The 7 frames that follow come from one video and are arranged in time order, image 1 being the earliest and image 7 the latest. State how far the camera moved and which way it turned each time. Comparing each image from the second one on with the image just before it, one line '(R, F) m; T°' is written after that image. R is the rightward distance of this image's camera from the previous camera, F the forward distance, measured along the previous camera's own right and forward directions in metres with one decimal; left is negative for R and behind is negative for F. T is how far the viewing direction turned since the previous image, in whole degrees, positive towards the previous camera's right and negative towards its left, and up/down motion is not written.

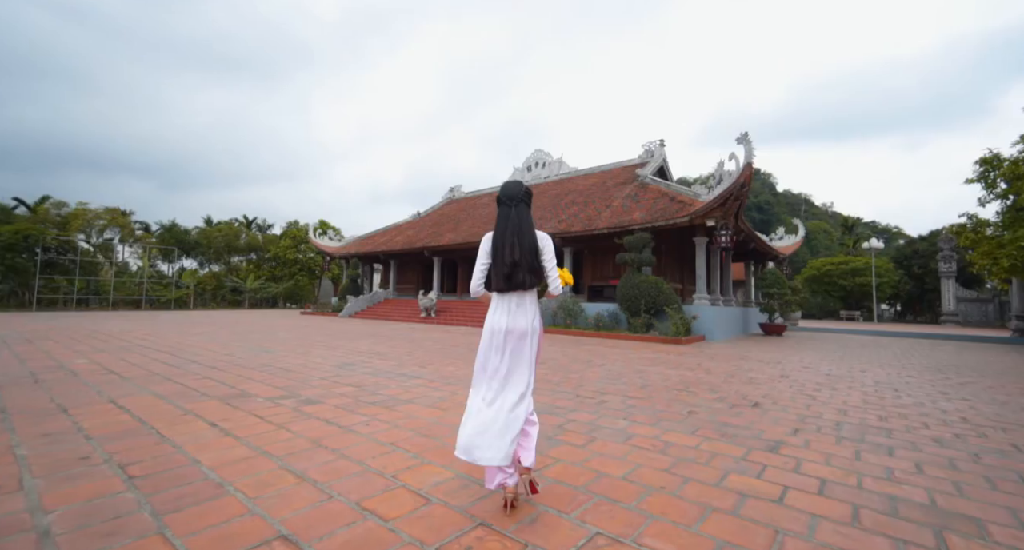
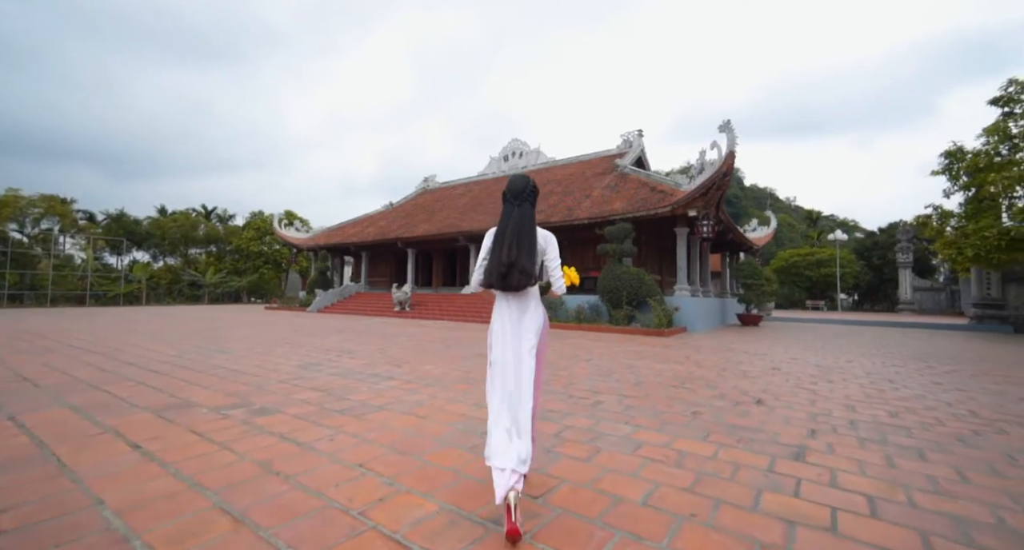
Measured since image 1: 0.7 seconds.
(-0.1, +0.4) m; +3°
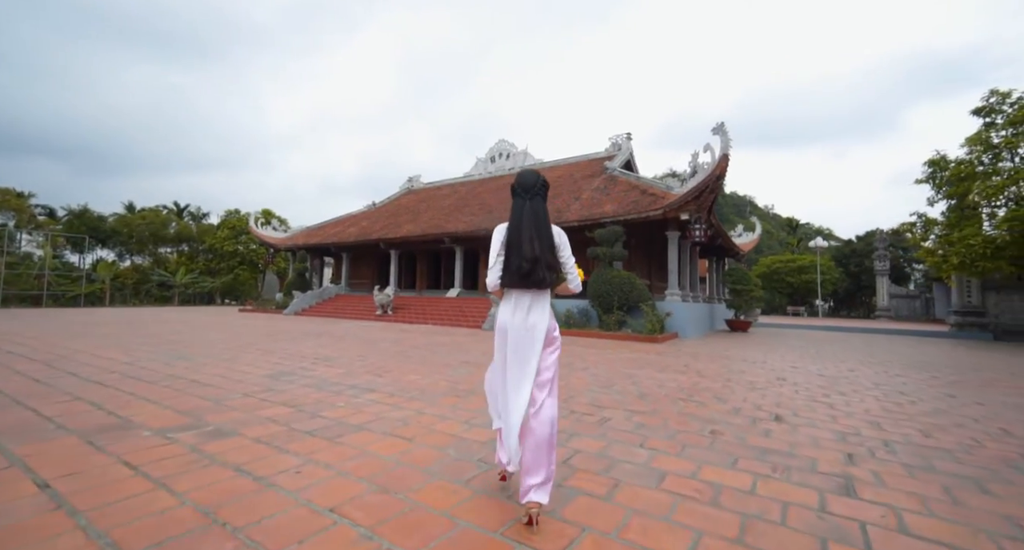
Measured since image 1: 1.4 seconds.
(-0.1, +0.4) m; +2°
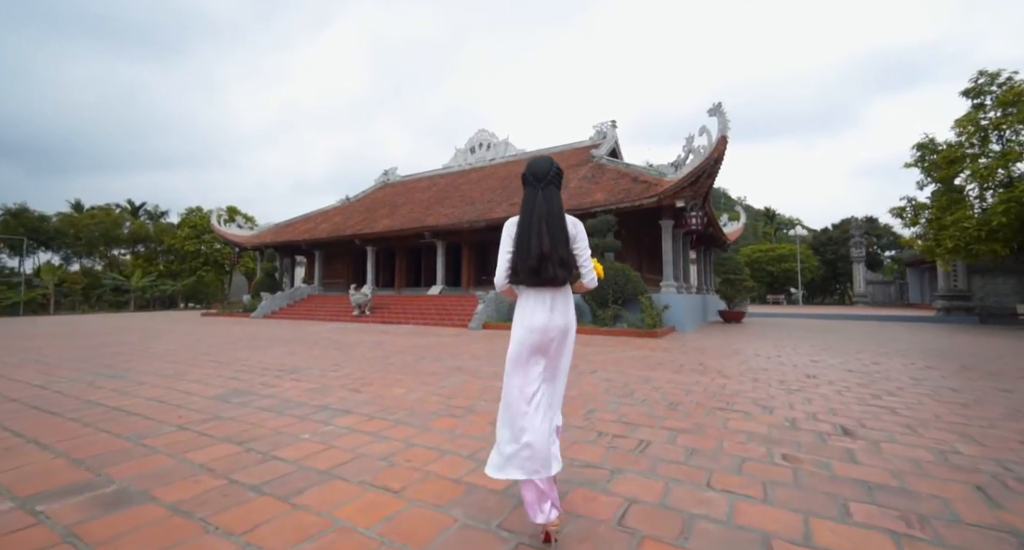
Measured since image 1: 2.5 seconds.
(-0.2, +0.7) m; +3°
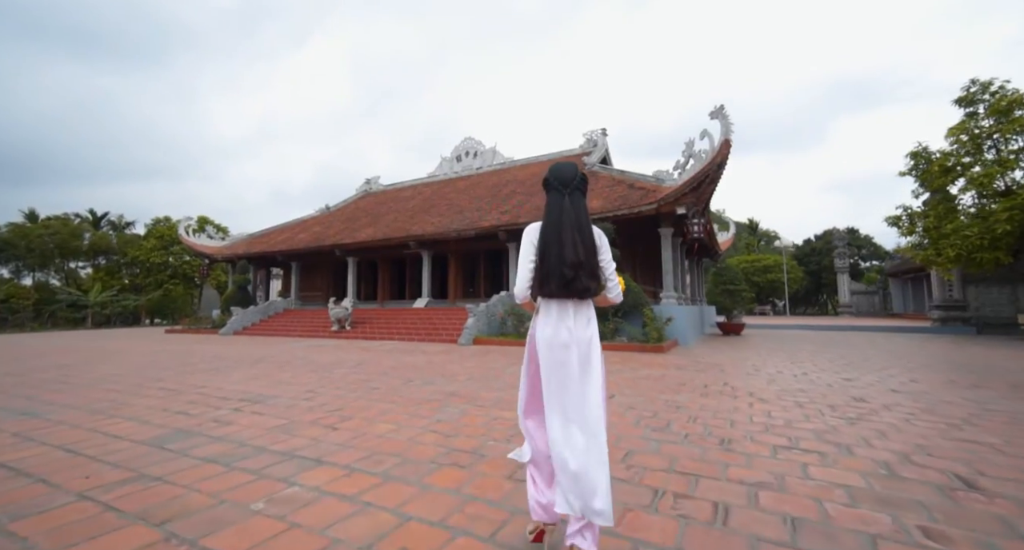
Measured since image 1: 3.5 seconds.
(-0.2, +0.7) m; +2°
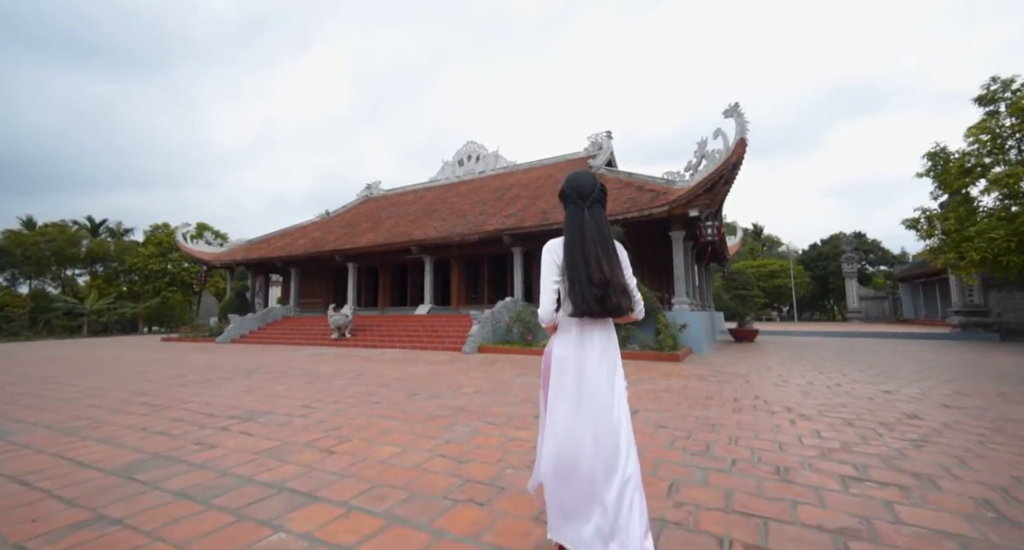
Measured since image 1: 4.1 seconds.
(-0.1, +0.4) m; 0°
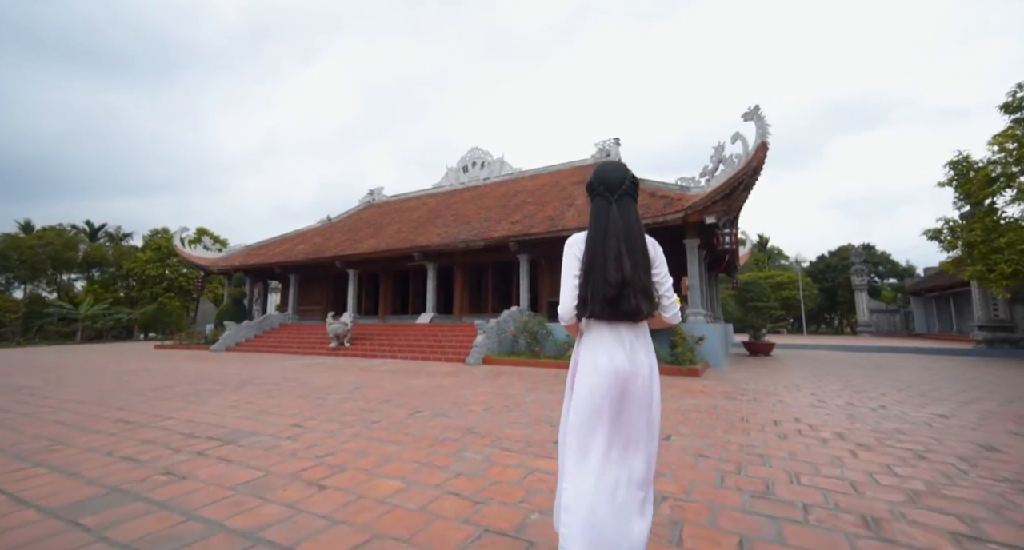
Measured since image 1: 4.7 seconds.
(-0.1, +0.4) m; 0°
